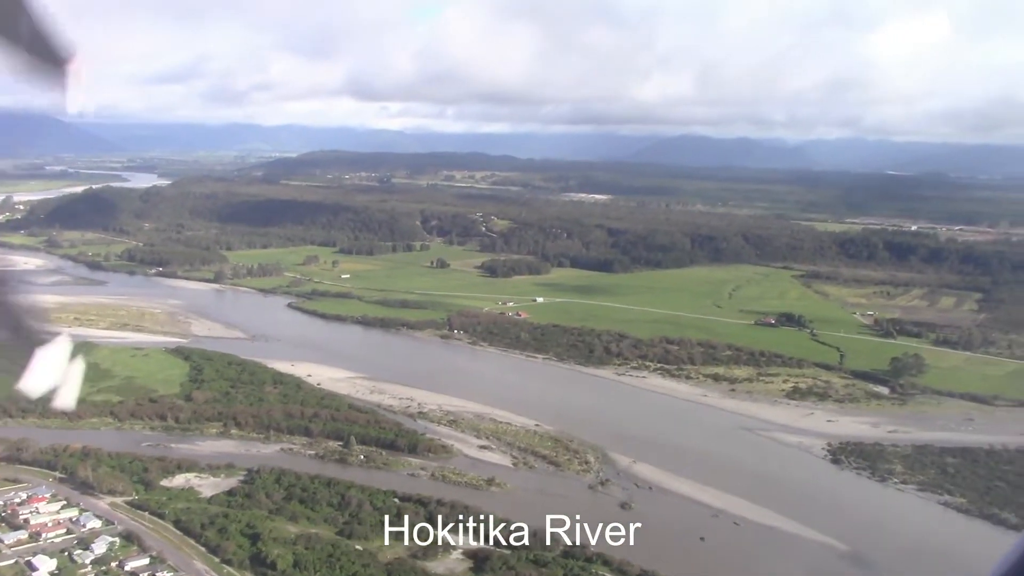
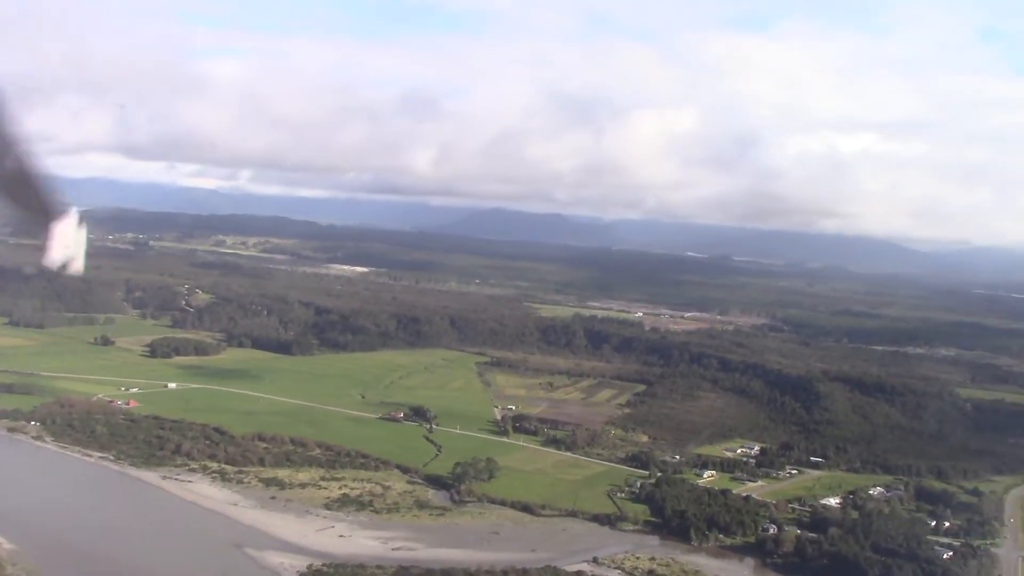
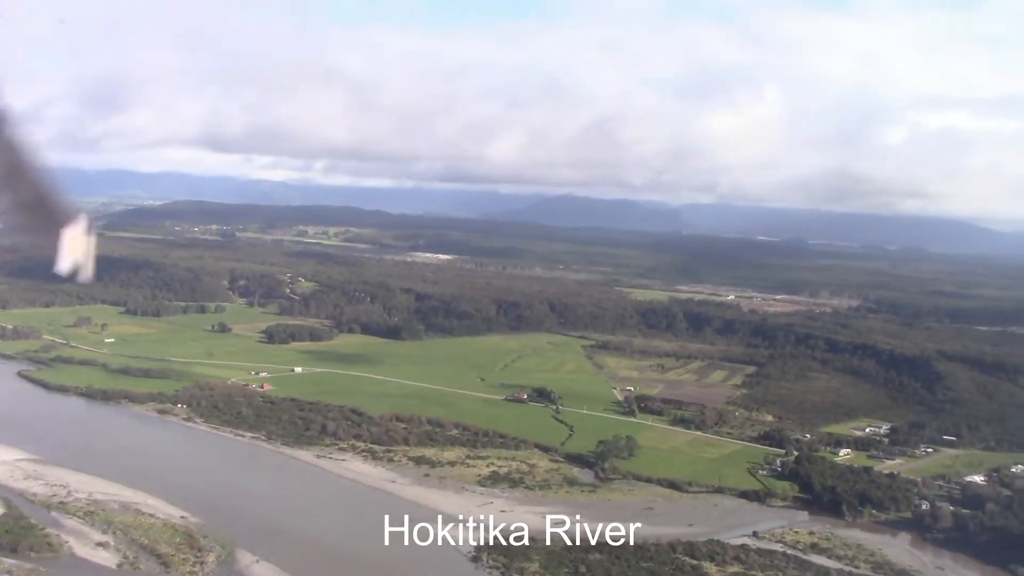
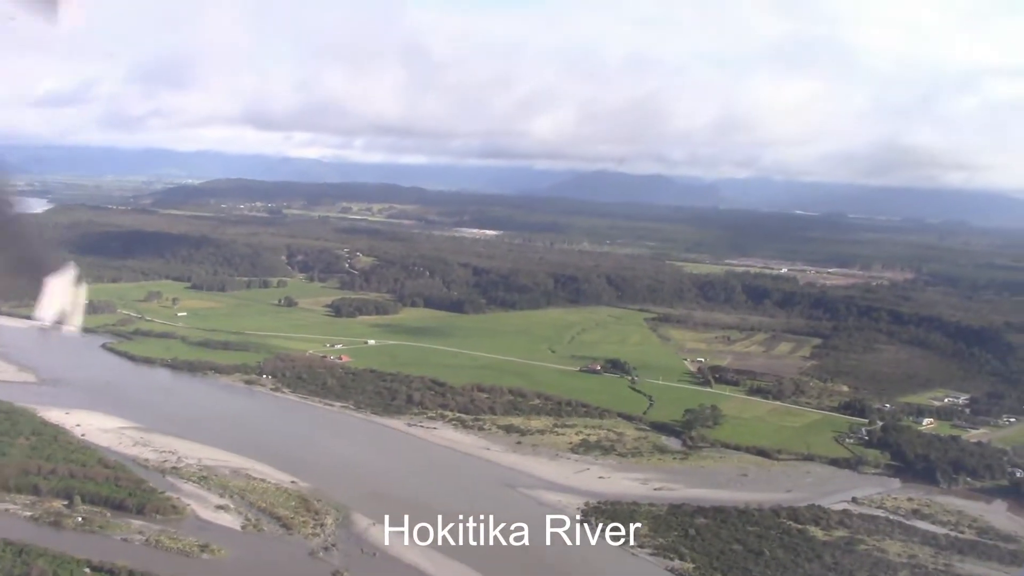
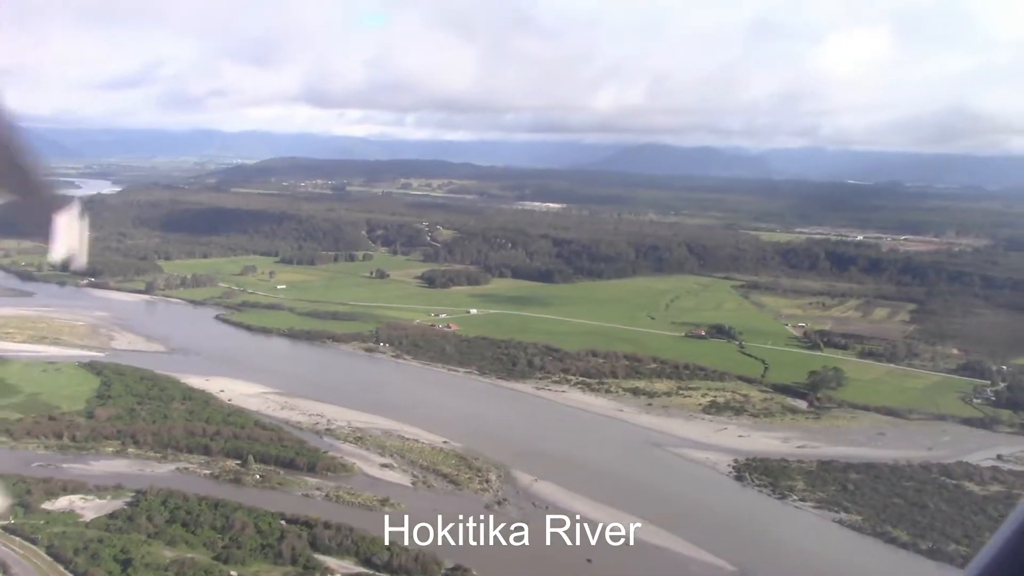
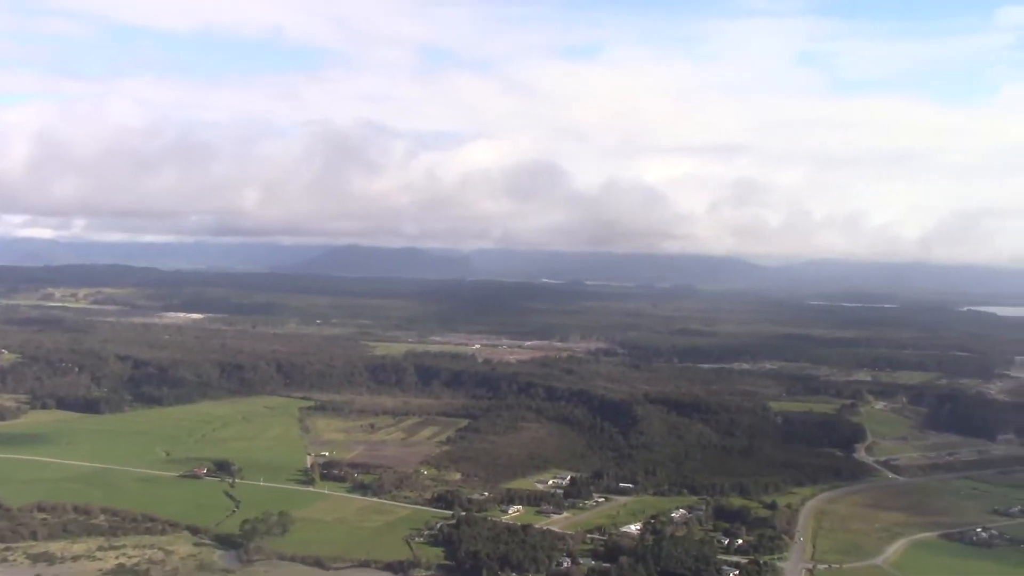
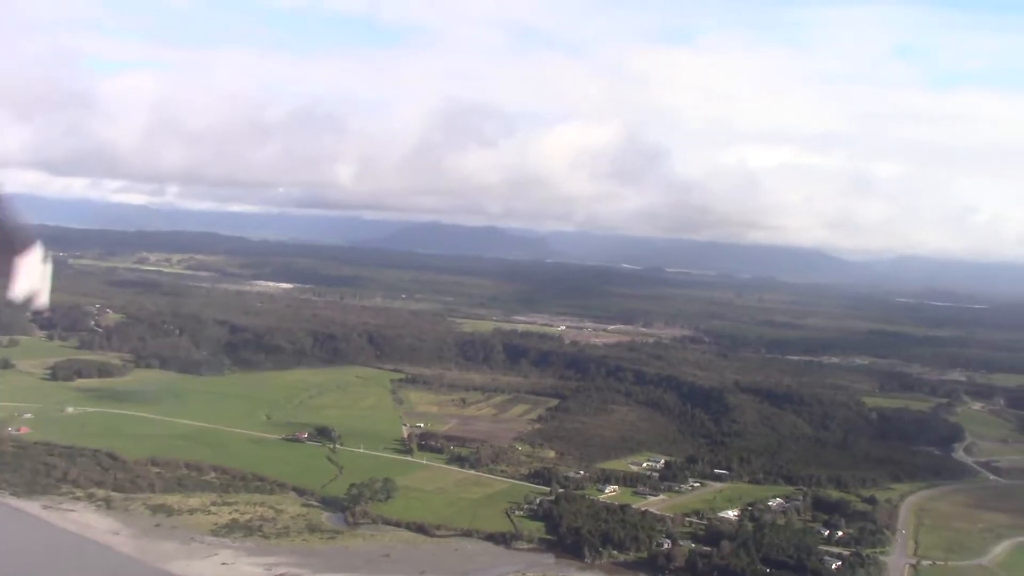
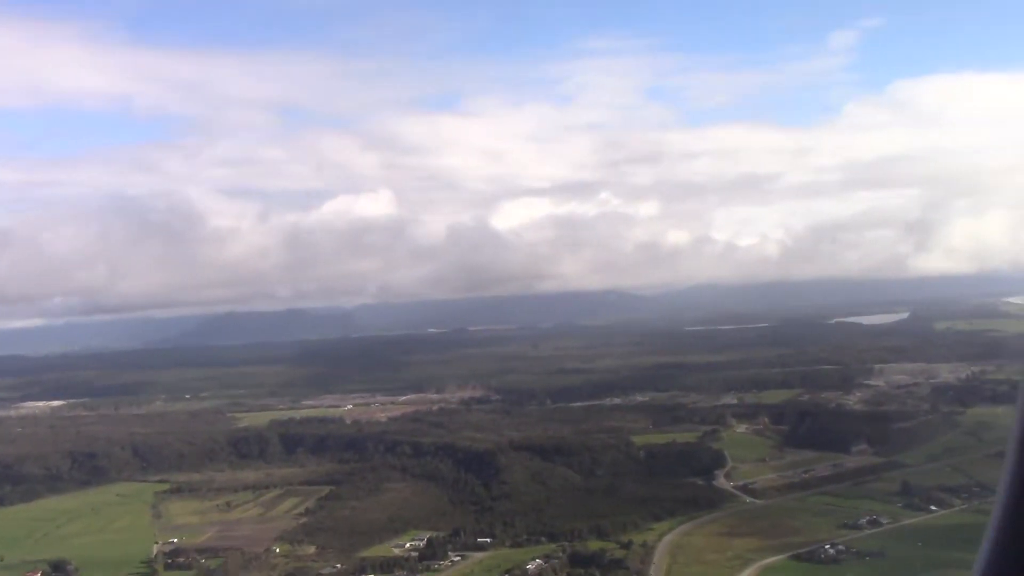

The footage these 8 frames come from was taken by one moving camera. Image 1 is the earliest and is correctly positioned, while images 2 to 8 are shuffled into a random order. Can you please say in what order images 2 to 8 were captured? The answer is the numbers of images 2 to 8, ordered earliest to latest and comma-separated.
5, 4, 3, 2, 7, 6, 8
